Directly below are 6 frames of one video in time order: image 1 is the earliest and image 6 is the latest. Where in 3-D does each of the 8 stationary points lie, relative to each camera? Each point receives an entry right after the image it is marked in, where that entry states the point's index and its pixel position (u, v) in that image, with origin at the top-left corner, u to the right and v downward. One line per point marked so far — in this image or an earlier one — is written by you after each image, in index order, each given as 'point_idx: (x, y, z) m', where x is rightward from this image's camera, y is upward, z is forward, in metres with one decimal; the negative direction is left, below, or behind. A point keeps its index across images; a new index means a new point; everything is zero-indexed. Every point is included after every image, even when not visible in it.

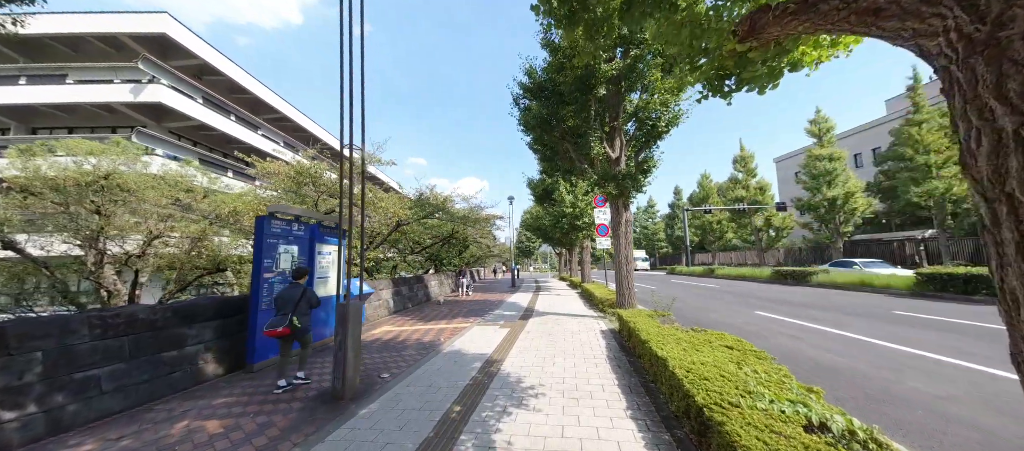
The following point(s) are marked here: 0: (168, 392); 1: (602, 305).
0: (-4.3, -2.1, +4.2) m
1: (+2.3, -2.0, +8.3) m
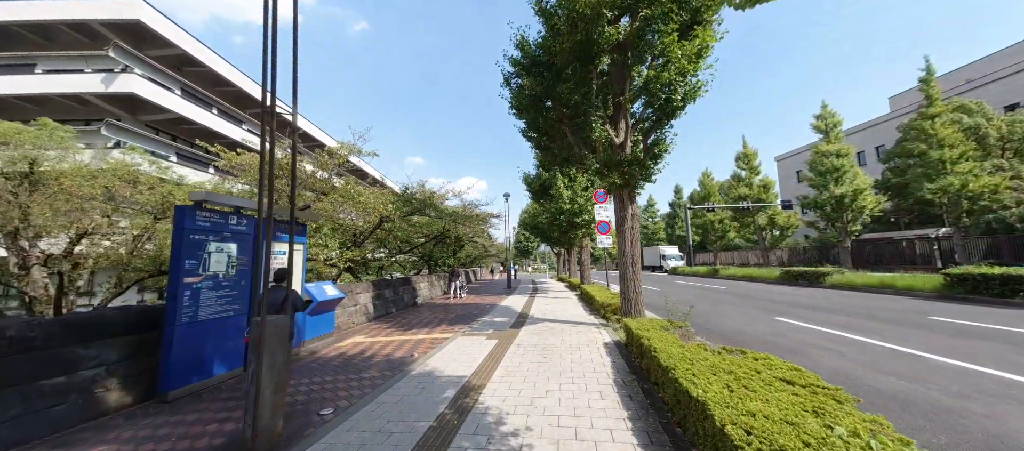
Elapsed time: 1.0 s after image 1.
0: (-4.5, -2.0, +3.2) m
1: (+2.1, -1.9, +7.3) m
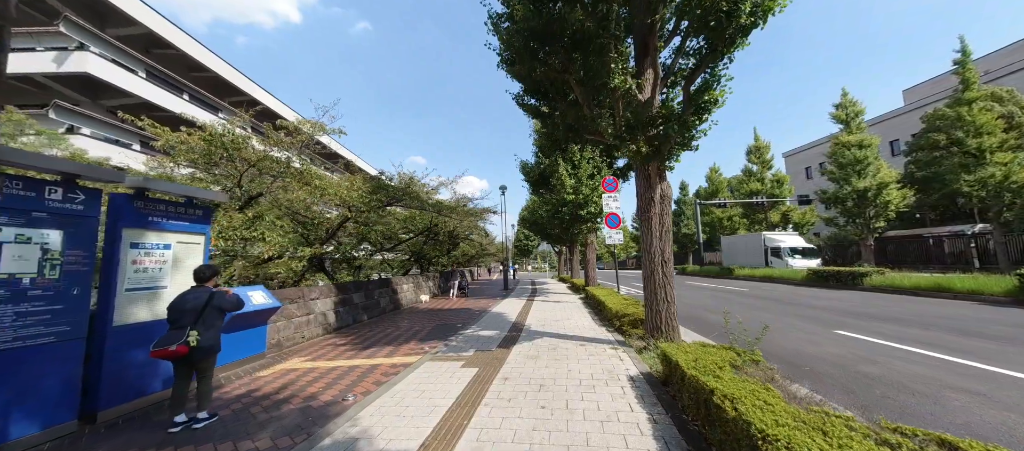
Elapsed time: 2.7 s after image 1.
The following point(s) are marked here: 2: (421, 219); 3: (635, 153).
0: (-4.7, -1.8, +1.6) m
1: (+1.9, -1.7, +5.7) m
2: (-3.5, +0.2, +12.7) m
3: (+1.6, +1.0, +4.3) m
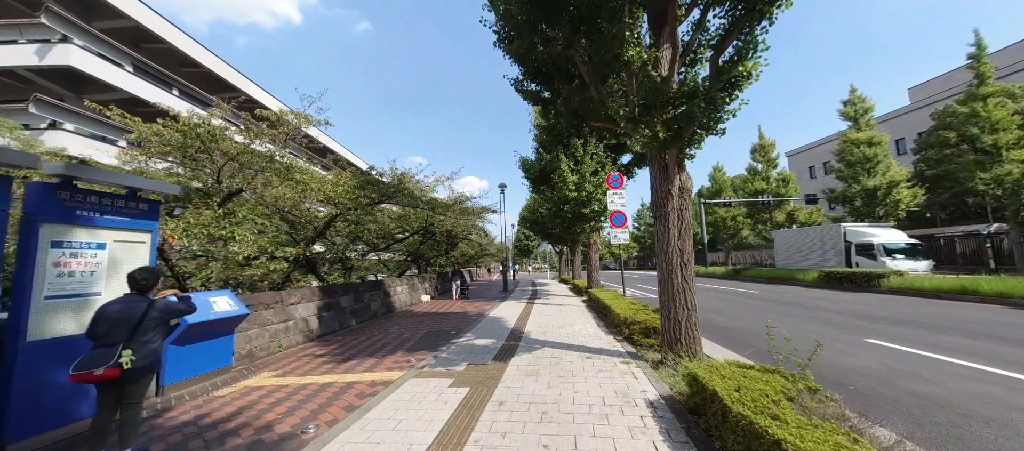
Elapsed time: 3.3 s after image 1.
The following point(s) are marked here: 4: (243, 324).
0: (-4.7, -1.8, +1.0) m
1: (+1.9, -1.7, +5.1) m
2: (-3.5, +0.3, +12.1) m
3: (+1.6, +1.0, +3.7) m
4: (-4.2, -1.5, +5.2) m
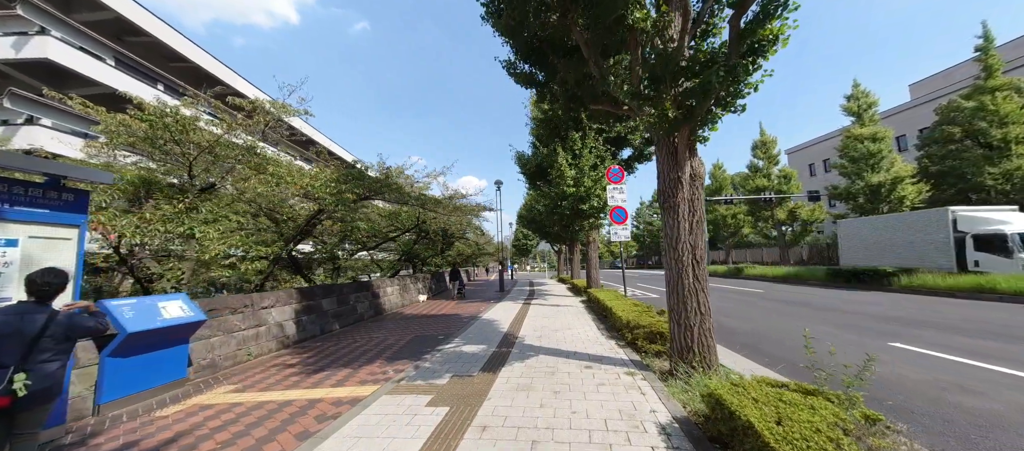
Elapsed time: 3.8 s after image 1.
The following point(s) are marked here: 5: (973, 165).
0: (-4.8, -1.7, +0.5) m
1: (+1.7, -1.6, +4.6) m
2: (-3.7, +0.3, +11.6) m
3: (+1.5, +1.1, +3.2) m
4: (-4.3, -1.5, +4.7) m
5: (+25.6, +3.4, +18.4) m
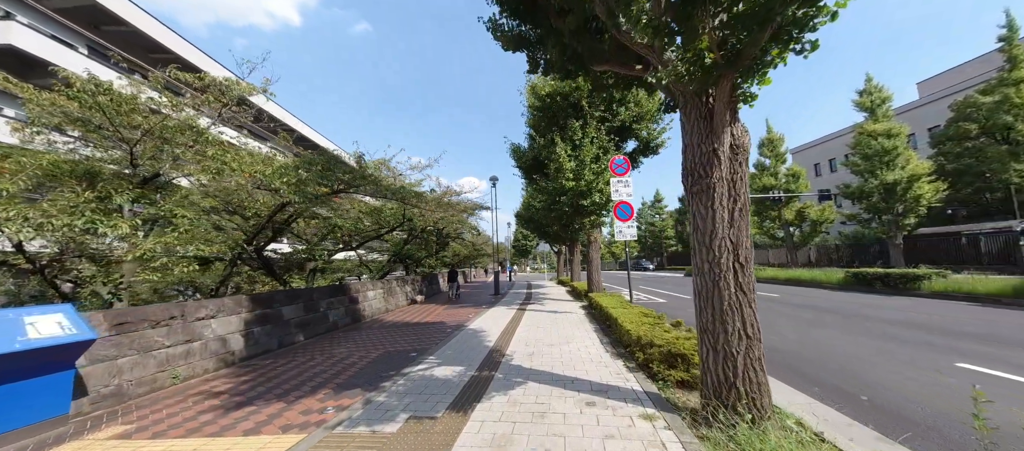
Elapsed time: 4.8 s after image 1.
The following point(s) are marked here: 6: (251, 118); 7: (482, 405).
0: (-5.1, -1.6, -0.5) m
1: (+1.5, -1.5, +3.6) m
2: (-3.9, +0.4, +10.7) m
3: (+1.3, +1.2, +2.3) m
4: (-4.5, -1.4, +3.7) m
5: (+25.5, +3.4, +17.4) m
6: (-6.0, +2.5, +7.7) m
7: (-0.3, -1.7, +3.1) m
